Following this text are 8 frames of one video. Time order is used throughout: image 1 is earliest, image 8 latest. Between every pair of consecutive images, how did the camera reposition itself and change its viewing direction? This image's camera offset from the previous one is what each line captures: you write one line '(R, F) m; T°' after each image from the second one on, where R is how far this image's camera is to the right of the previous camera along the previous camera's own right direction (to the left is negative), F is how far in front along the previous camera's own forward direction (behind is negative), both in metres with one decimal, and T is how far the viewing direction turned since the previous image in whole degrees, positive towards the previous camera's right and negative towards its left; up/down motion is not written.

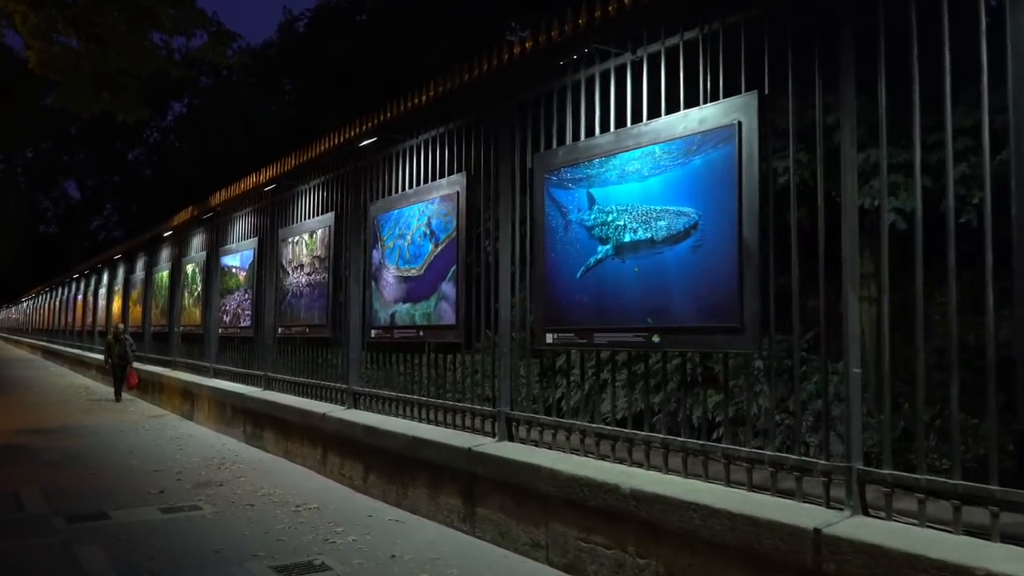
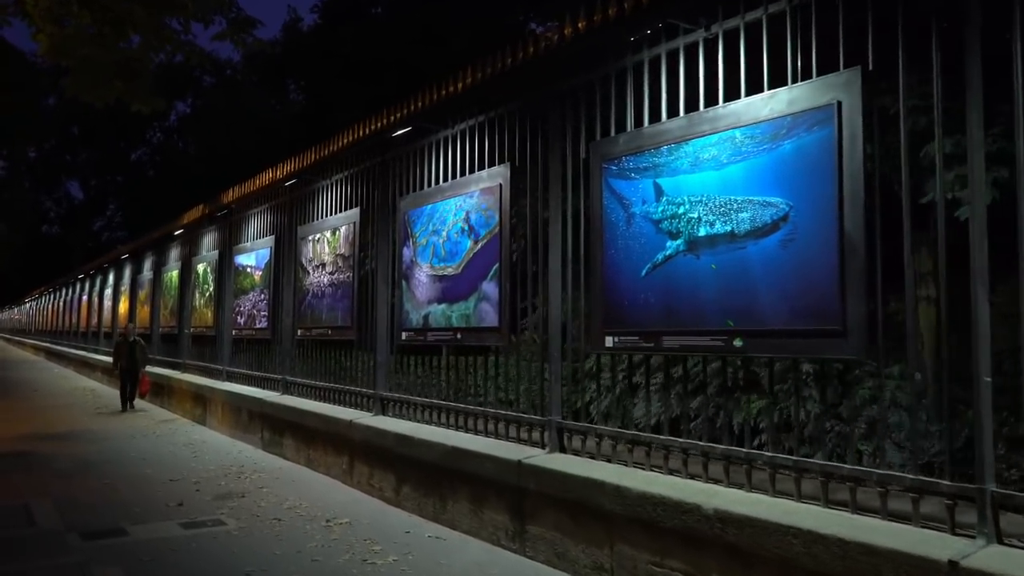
(-0.3, +0.5) m; 0°
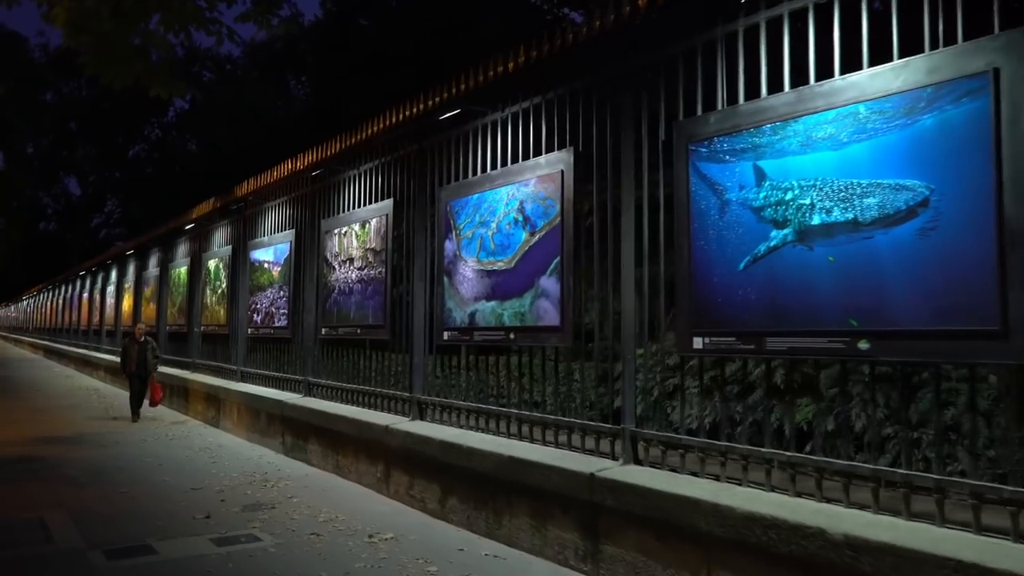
(-0.4, +0.5) m; 0°
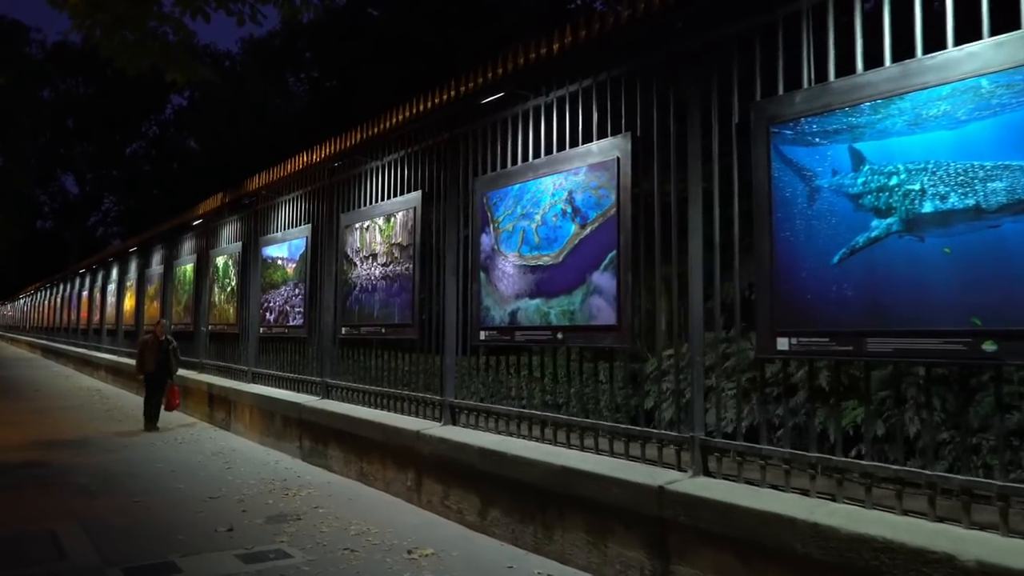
(-0.3, +0.4) m; 0°
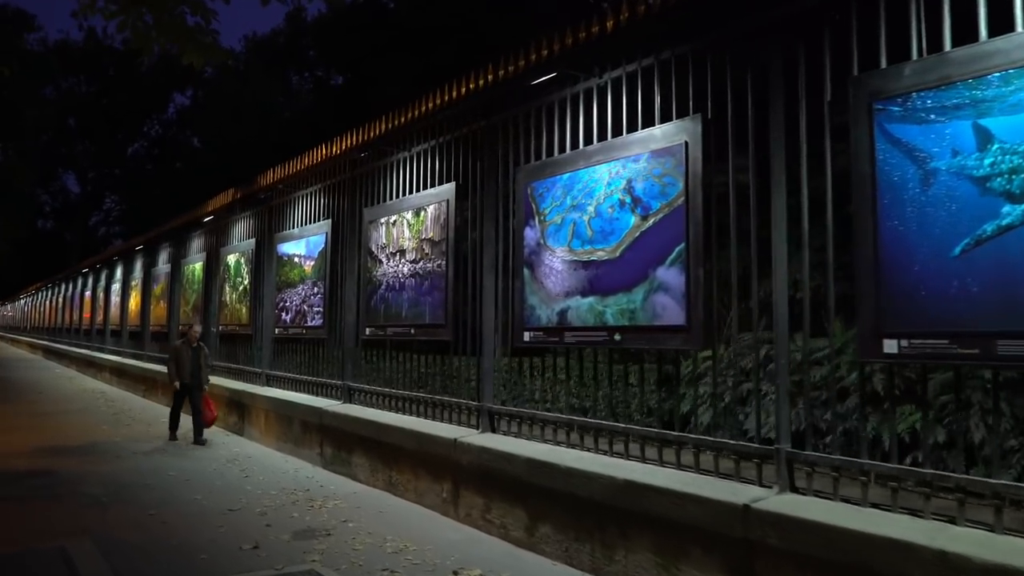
(-0.3, +0.5) m; 0°
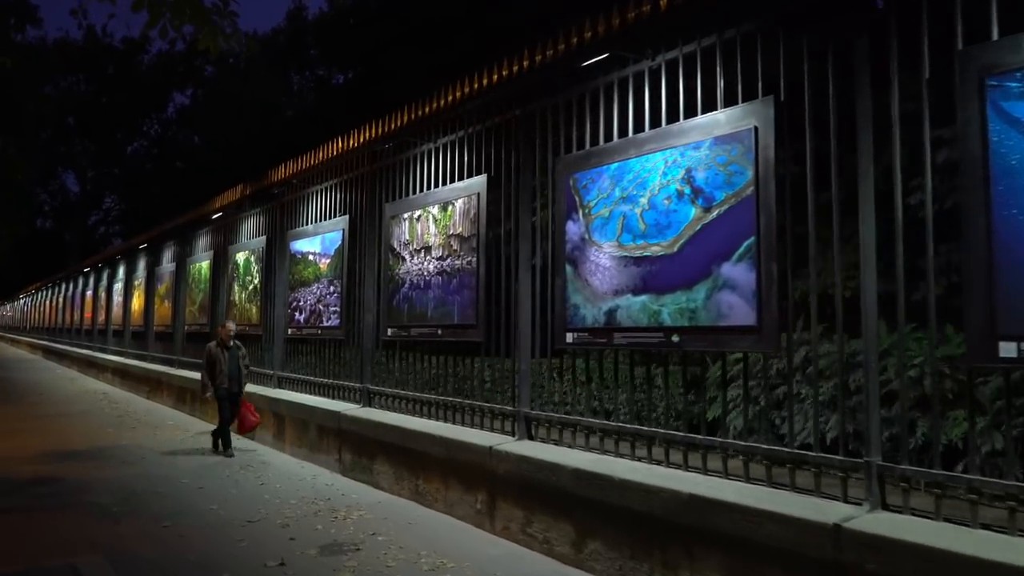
(-0.3, +0.4) m; 0°
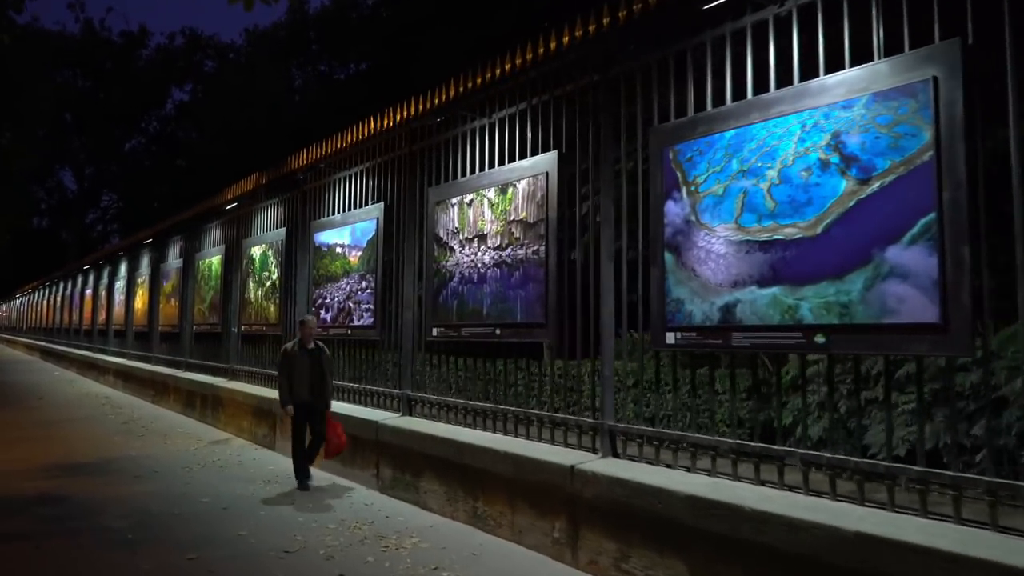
(-0.5, +0.9) m; 0°
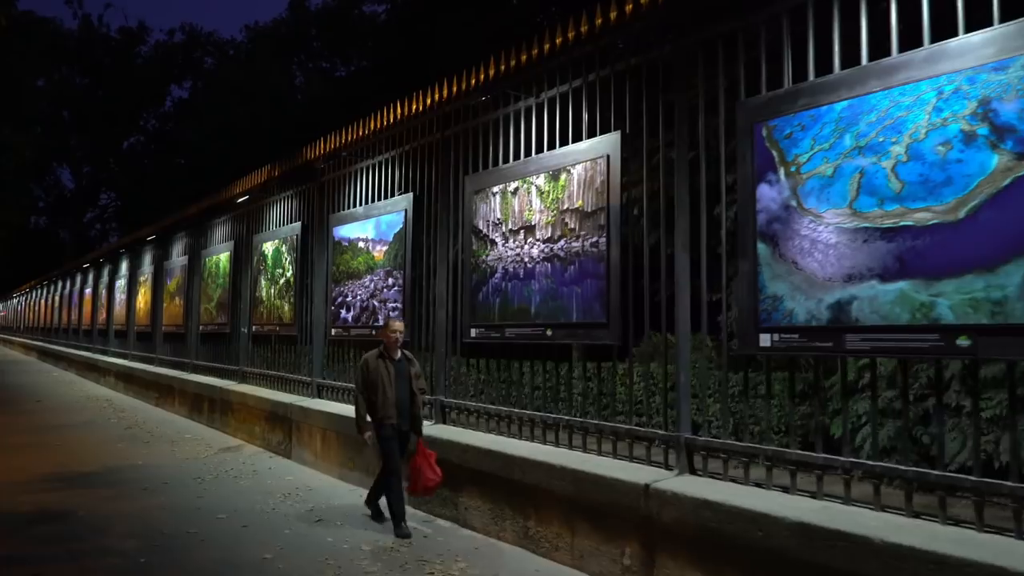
(-0.3, +0.6) m; 0°
